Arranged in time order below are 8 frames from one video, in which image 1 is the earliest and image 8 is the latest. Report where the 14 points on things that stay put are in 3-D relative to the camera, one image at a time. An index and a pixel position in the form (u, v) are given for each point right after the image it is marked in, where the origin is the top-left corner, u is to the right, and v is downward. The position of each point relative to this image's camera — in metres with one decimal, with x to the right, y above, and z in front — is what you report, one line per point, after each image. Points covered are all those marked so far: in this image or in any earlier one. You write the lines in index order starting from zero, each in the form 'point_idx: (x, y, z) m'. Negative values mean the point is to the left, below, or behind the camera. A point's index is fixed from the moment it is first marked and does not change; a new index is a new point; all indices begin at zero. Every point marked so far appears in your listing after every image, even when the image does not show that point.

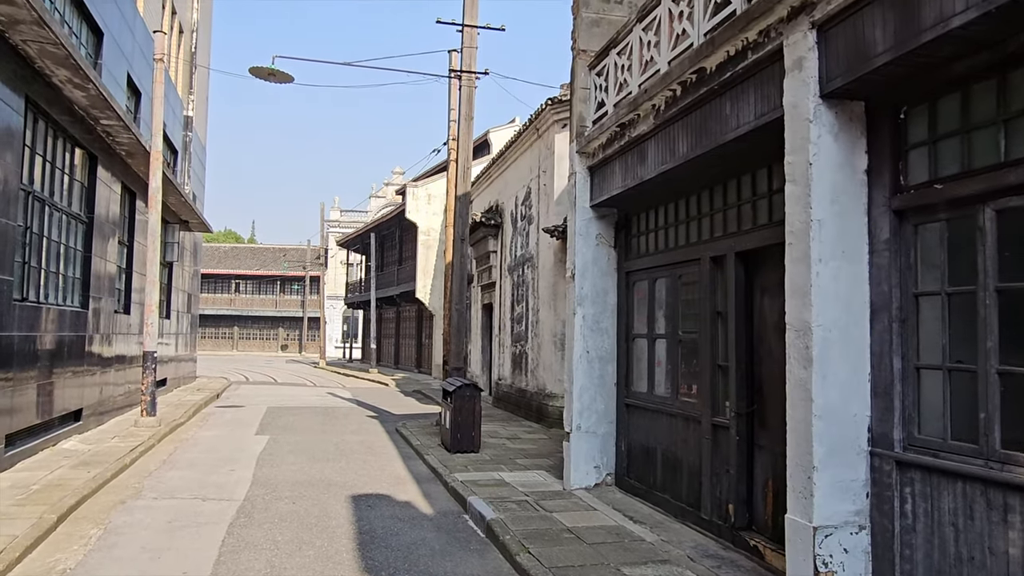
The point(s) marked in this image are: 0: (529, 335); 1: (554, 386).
0: (+0.3, -1.0, +15.6) m
1: (+0.8, -1.9, +13.9) m
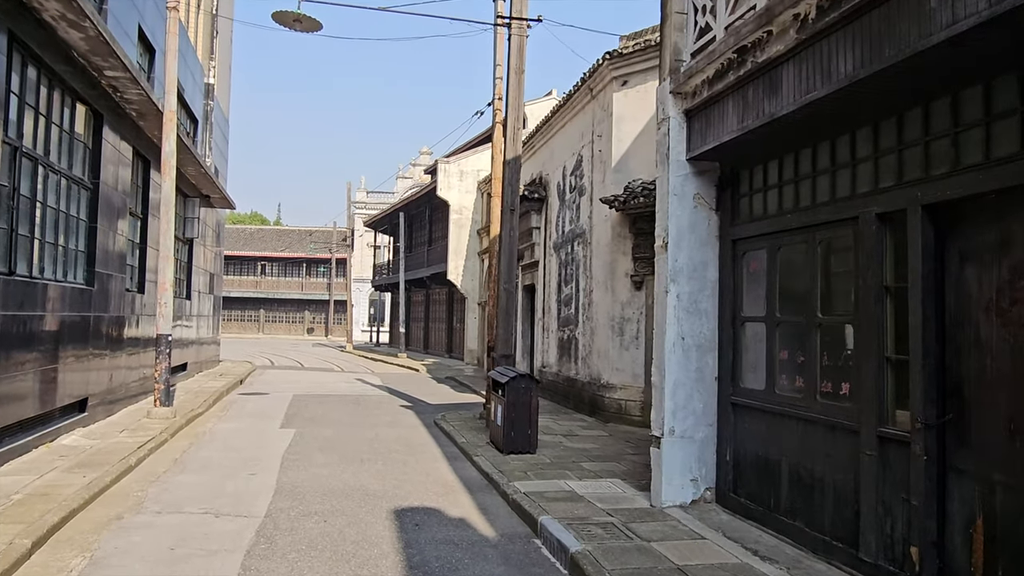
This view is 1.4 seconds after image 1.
0: (+1.3, -0.6, +14.1) m
1: (+1.6, -1.5, +12.4) m
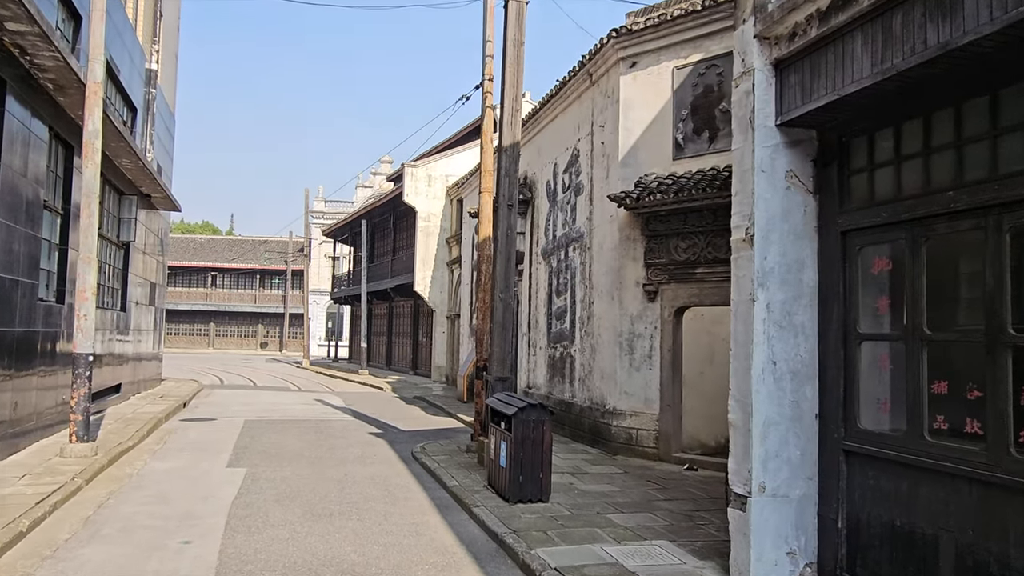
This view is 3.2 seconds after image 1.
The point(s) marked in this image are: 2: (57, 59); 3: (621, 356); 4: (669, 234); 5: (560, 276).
0: (+1.1, -0.8, +12.4) m
1: (+1.5, -1.6, +10.7) m
2: (-5.4, +2.7, +8.8) m
3: (+1.6, -1.0, +10.7) m
4: (+2.2, +0.8, +10.3) m
5: (+0.8, +0.2, +13.3) m
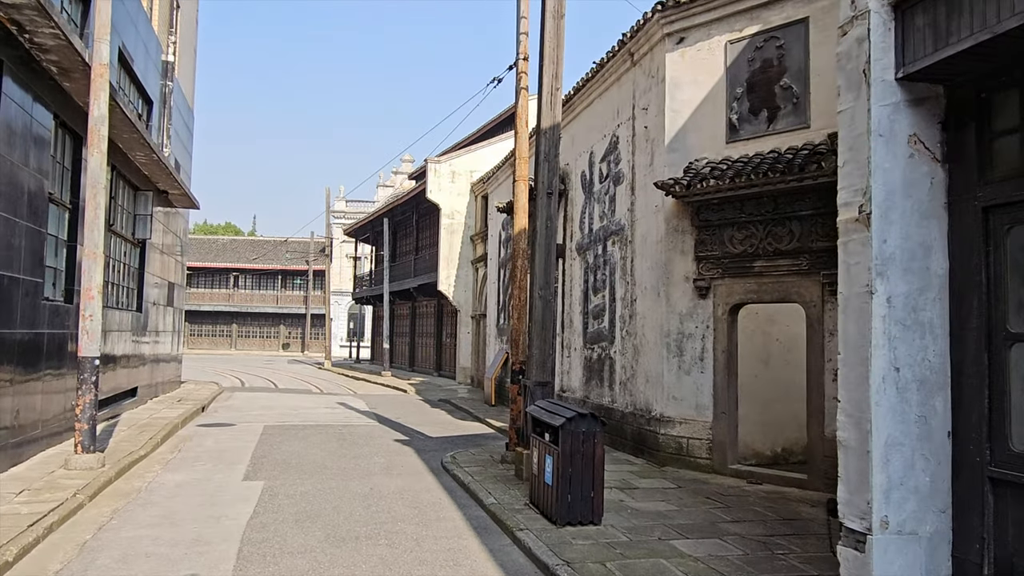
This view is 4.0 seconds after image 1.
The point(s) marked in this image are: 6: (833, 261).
0: (+1.6, -0.7, +11.5) m
1: (+2.0, -1.6, +9.8) m
2: (-5.0, +2.8, +8.1) m
3: (+2.1, -0.9, +9.8) m
4: (+2.7, +0.8, +9.4) m
5: (+1.4, +0.3, +12.4) m
6: (+3.7, +0.3, +8.4) m
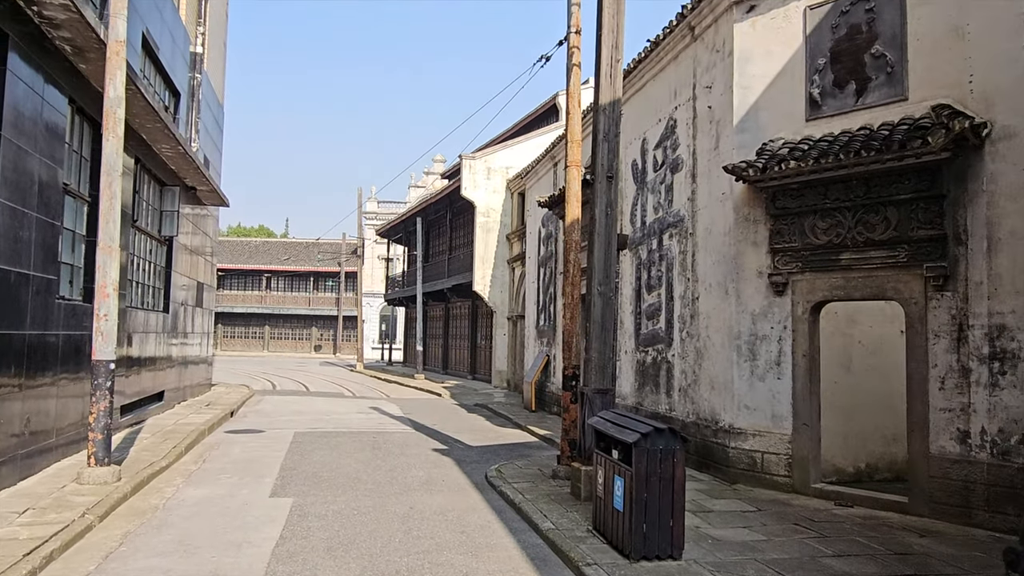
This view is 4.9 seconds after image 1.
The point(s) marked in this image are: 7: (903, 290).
0: (+2.3, -0.7, +10.5) m
1: (+2.7, -1.5, +8.8) m
2: (-4.4, +2.8, +7.4) m
3: (+2.7, -0.9, +8.8) m
4: (+3.3, +0.9, +8.3) m
5: (+2.1, +0.3, +11.4) m
6: (+4.2, +0.4, +7.3) m
7: (+4.0, 0.0, +7.6) m
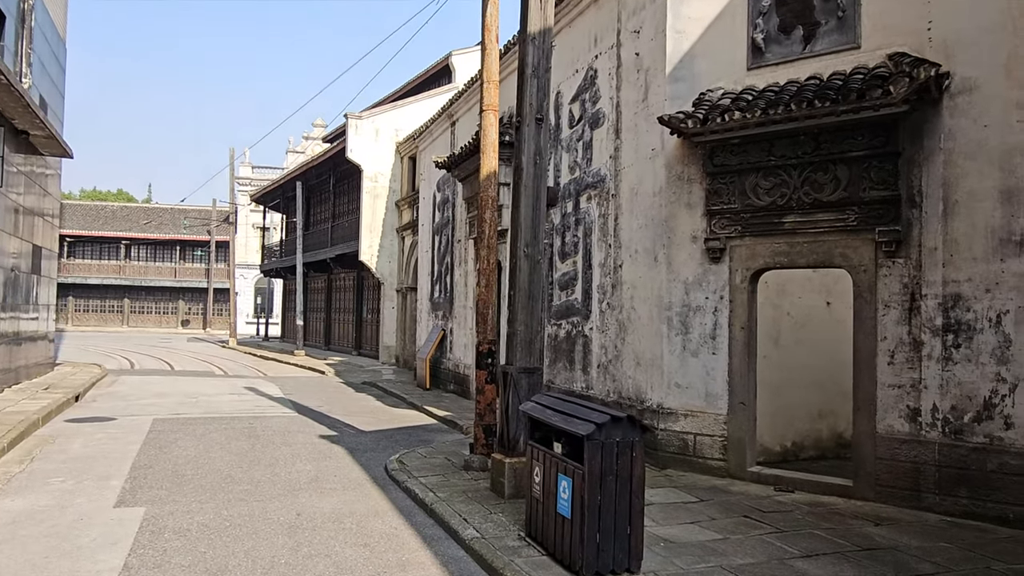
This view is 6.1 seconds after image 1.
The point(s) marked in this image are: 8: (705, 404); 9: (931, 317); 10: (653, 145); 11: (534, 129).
0: (+1.1, -0.3, +9.6) m
1: (+1.7, -1.2, +8.0) m
2: (-5.1, +3.2, +5.4) m
3: (+1.7, -0.5, +8.0) m
4: (+2.4, +1.2, +7.5) m
5: (+0.8, +0.8, +10.4) m
6: (+3.4, +0.7, +6.7) m
7: (+3.2, +0.3, +6.9) m
8: (+2.0, -1.2, +7.7) m
9: (+3.7, -0.3, +6.5) m
10: (+1.6, +1.6, +8.4) m
11: (+0.2, +1.4, +6.6) m
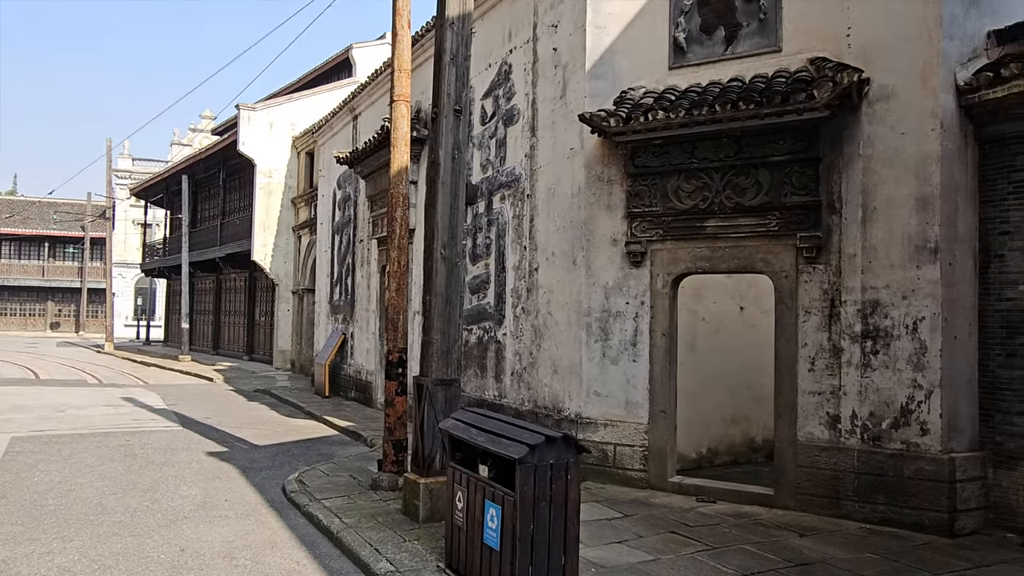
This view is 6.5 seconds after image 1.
0: (-0.1, -0.3, +9.2) m
1: (+0.8, -1.2, +7.7) m
2: (-5.5, +3.1, +4.2) m
3: (+0.8, -0.6, +7.7) m
4: (+1.5, +1.2, +7.3) m
5: (-0.5, +0.7, +9.9) m
6: (+2.7, +0.6, +6.7) m
7: (+2.4, +0.2, +6.9) m
8: (+1.1, -1.3, +7.5) m
9: (+3.0, -0.3, +6.5) m
10: (+0.6, +1.6, +8.1) m
11: (-0.5, +1.4, +6.1) m
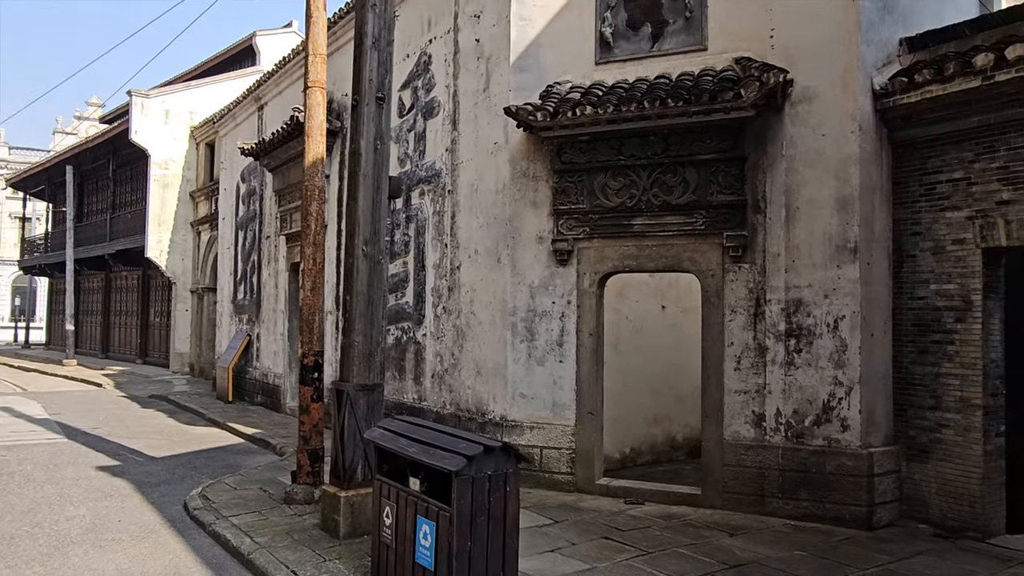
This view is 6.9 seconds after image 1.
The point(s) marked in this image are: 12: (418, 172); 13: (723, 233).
0: (-1.0, -0.3, +8.9) m
1: (0.0, -1.2, +7.5) m
2: (-5.8, +3.1, +3.2) m
3: (+0.1, -0.6, +7.5) m
4: (+0.8, +1.2, +7.2) m
5: (-1.5, +0.7, +9.6) m
6: (+2.0, +0.6, +6.7) m
7: (+1.7, +0.3, +6.8) m
8: (+0.4, -1.3, +7.3) m
9: (+2.3, -0.3, +6.6) m
10: (-0.2, +1.6, +7.9) m
11: (-1.1, +1.4, +5.7) m
12: (-1.2, +1.4, +9.2) m
13: (+1.9, +0.5, +6.7) m
